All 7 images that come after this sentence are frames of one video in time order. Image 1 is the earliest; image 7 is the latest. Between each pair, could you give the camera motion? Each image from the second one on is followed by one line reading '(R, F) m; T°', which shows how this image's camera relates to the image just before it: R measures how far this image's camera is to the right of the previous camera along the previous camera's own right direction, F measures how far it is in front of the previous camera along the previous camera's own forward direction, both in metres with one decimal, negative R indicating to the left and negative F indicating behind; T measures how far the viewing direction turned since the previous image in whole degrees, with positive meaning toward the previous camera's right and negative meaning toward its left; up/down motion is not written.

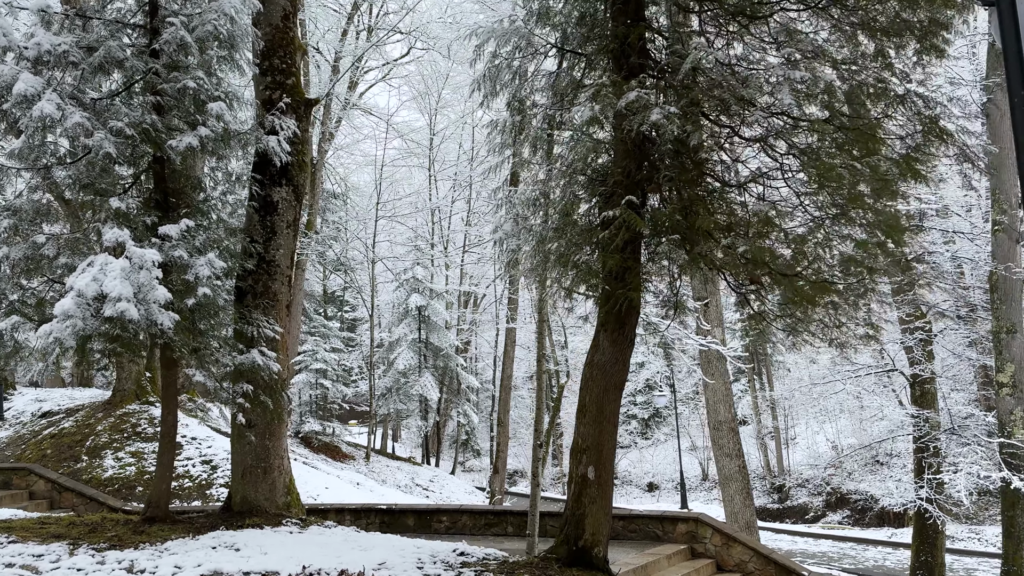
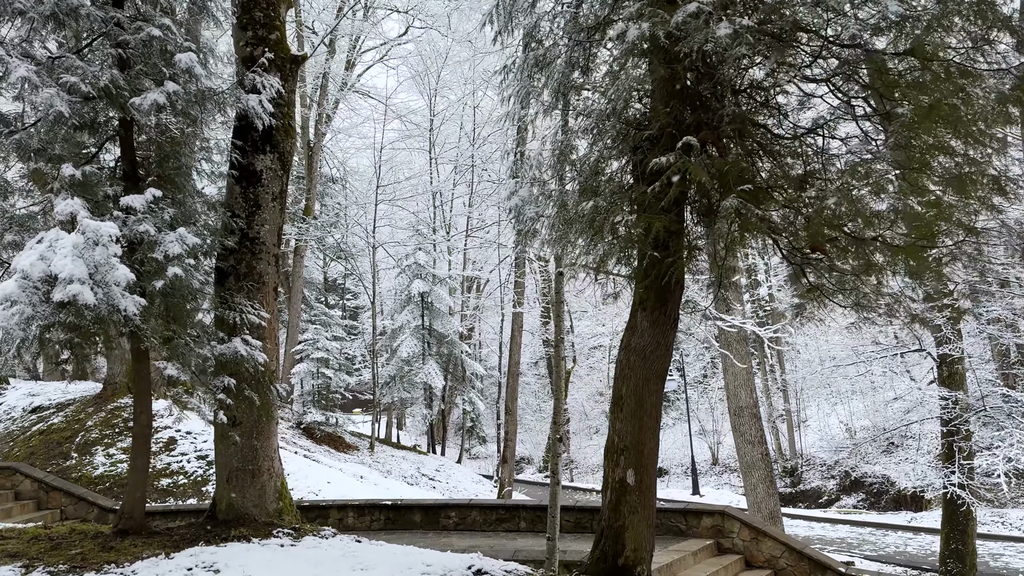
(-0.1, +0.7) m; 0°
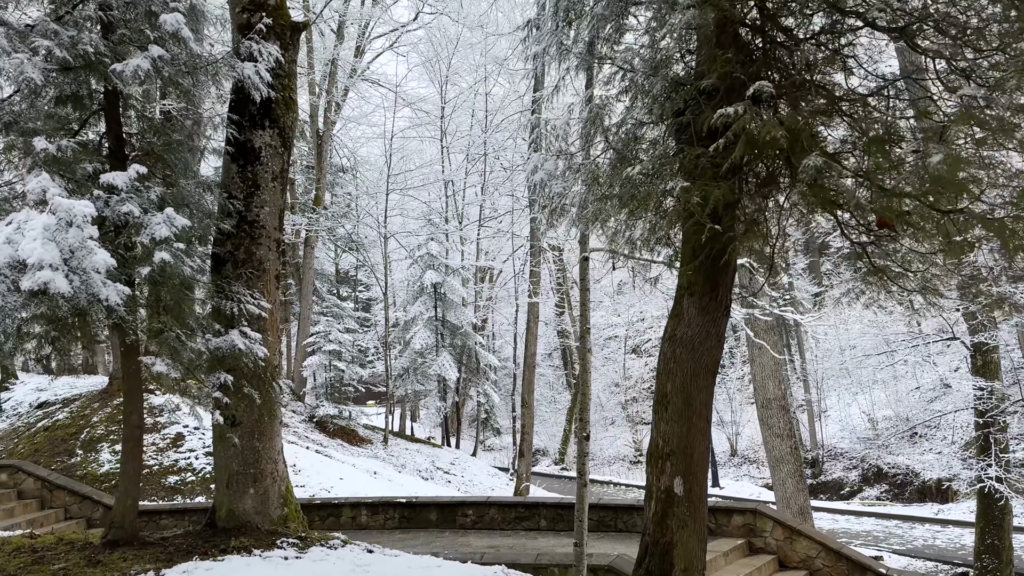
(-0.1, +0.5) m; -1°
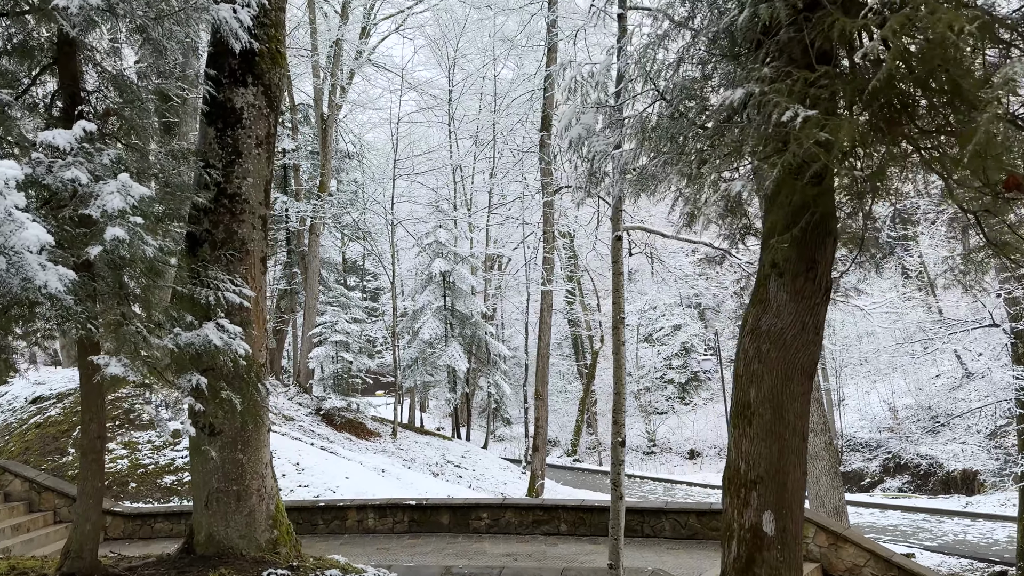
(-0.1, +0.7) m; -1°
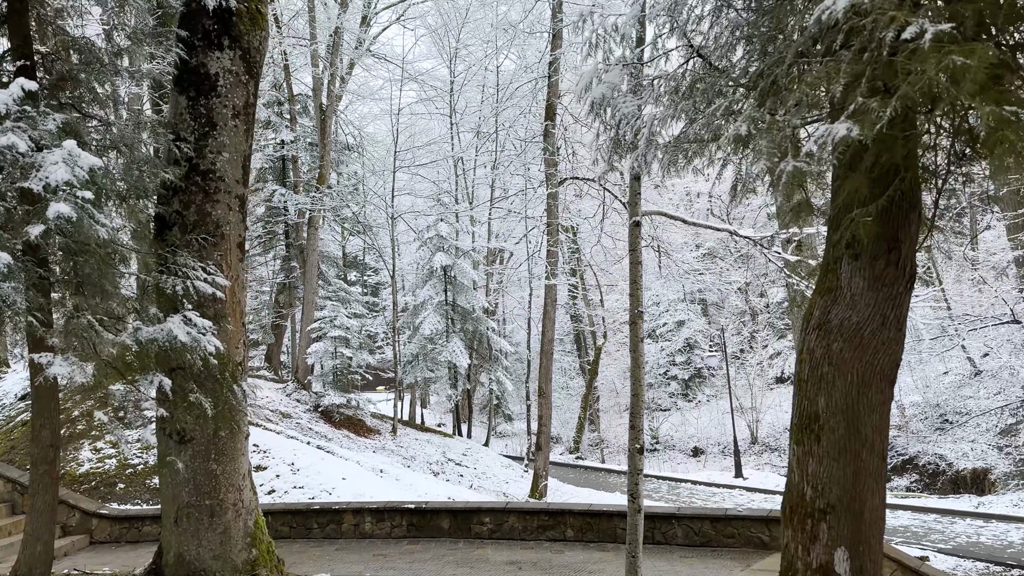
(0.0, +0.4) m; 0°
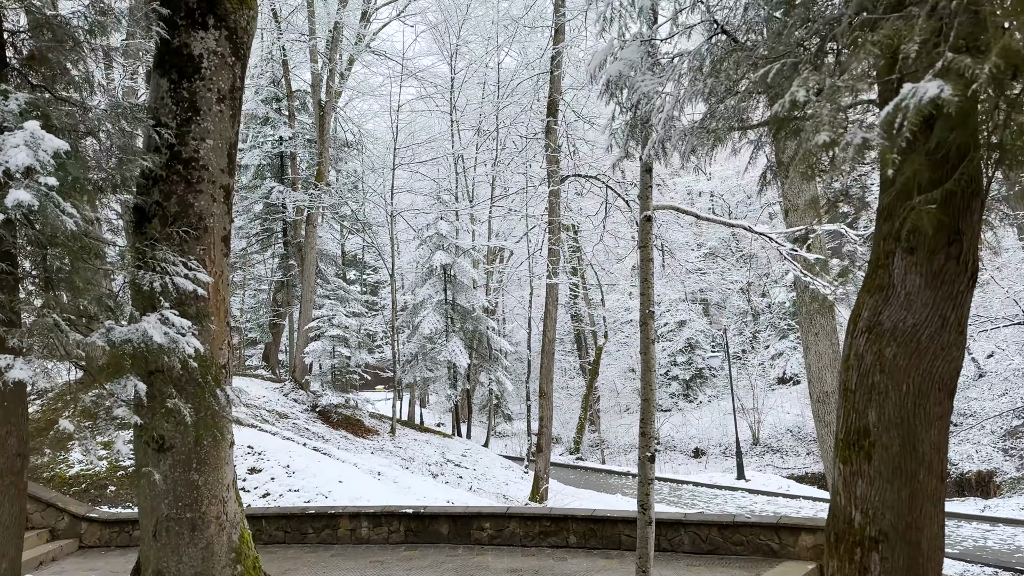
(0.0, +0.2) m; 0°
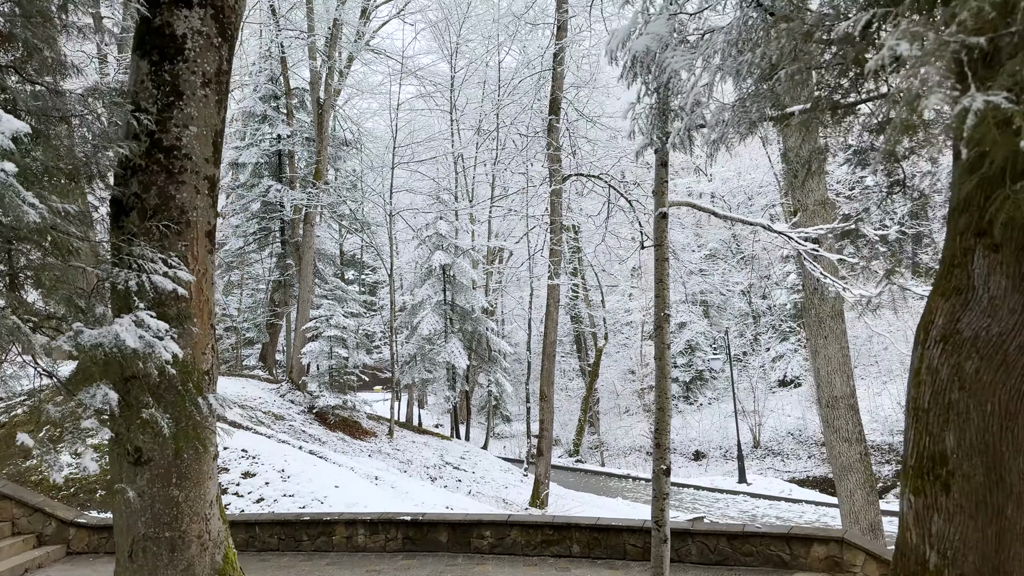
(0.0, +0.3) m; 0°
